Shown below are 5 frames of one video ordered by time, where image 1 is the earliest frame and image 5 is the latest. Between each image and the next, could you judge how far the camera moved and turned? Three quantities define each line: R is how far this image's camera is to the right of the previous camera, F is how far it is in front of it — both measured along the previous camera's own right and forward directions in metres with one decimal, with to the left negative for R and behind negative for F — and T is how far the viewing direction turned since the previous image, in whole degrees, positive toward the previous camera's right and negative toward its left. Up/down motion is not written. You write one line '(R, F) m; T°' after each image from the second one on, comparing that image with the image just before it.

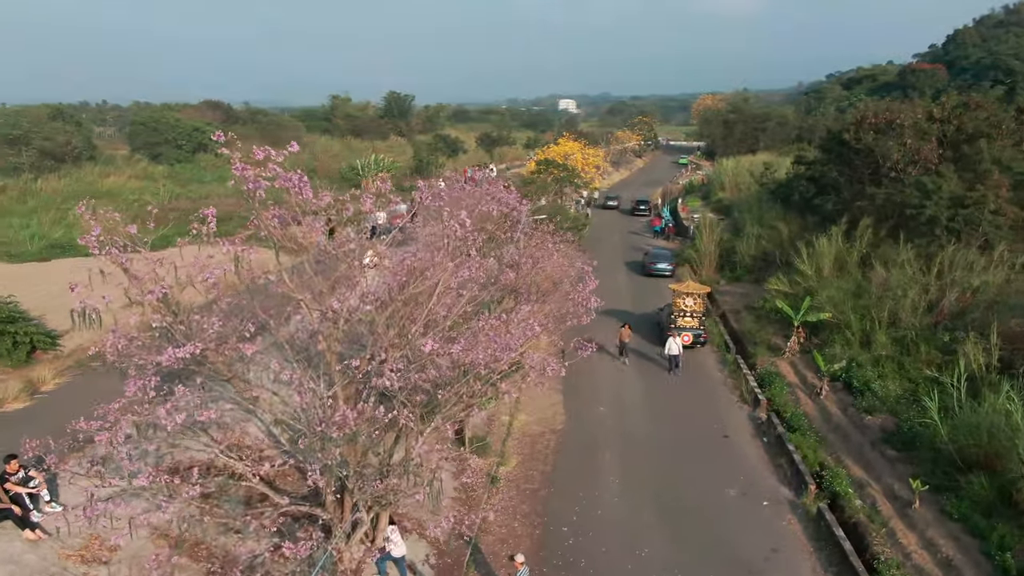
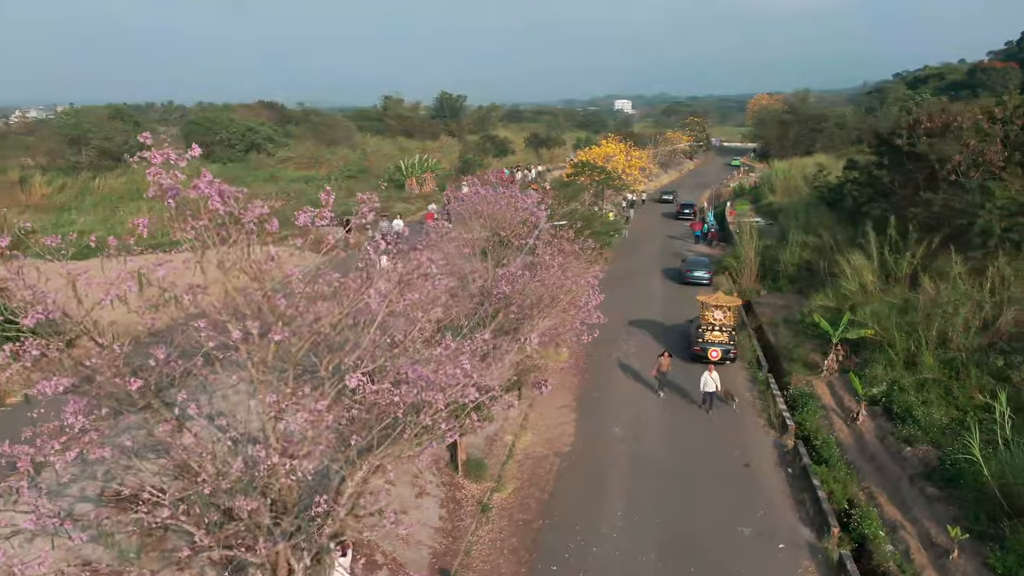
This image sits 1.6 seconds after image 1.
(+0.8, +0.8) m; -4°
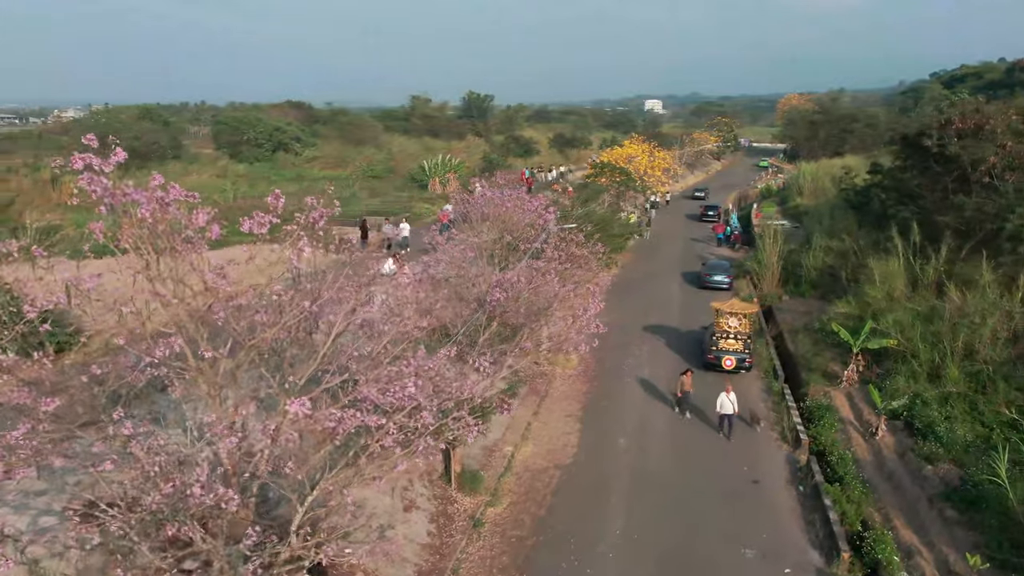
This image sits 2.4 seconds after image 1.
(+0.4, +0.4) m; -2°
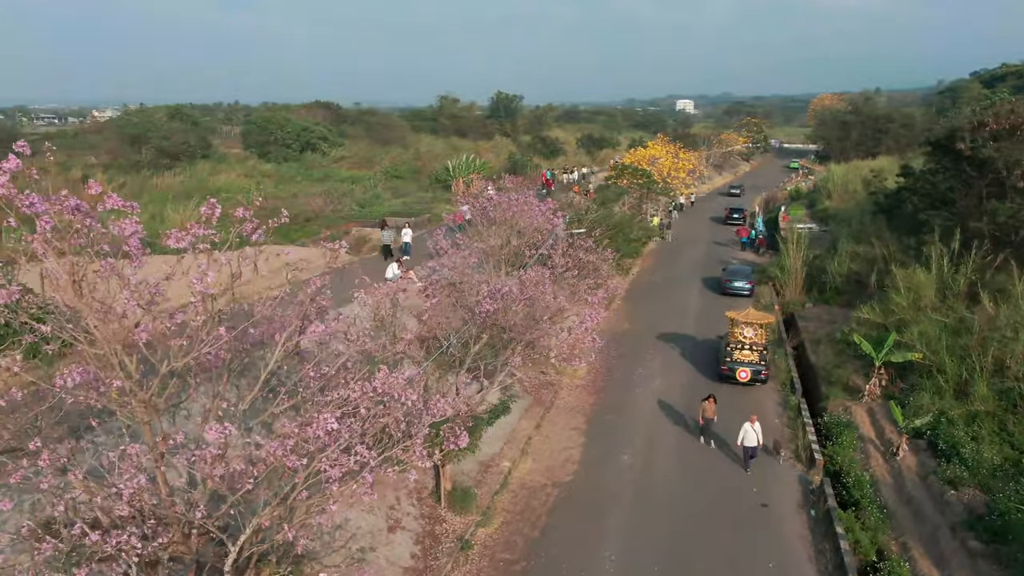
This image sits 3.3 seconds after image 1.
(+0.5, +0.5) m; -2°
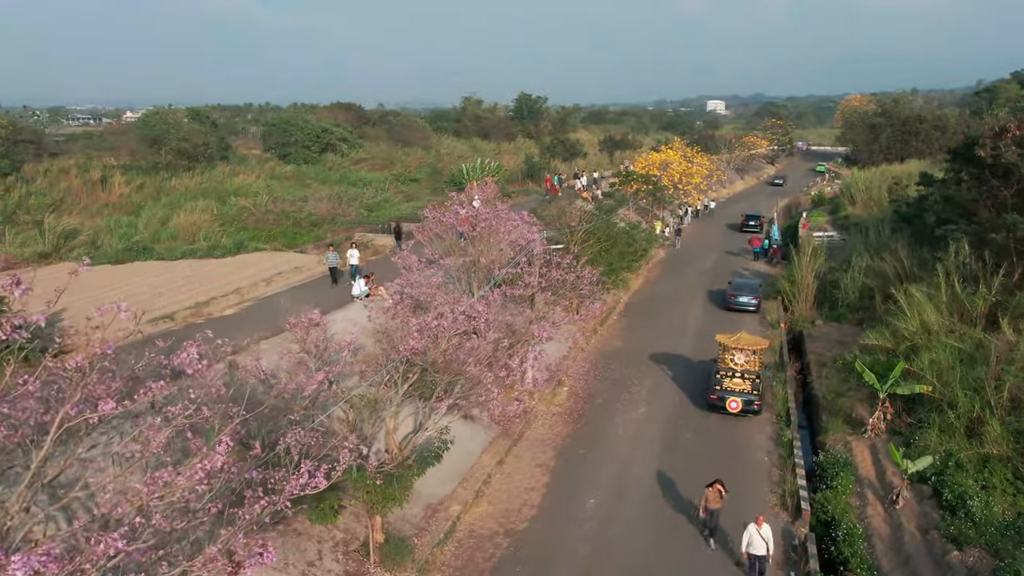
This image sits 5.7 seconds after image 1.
(+1.1, +1.1) m; -2°
